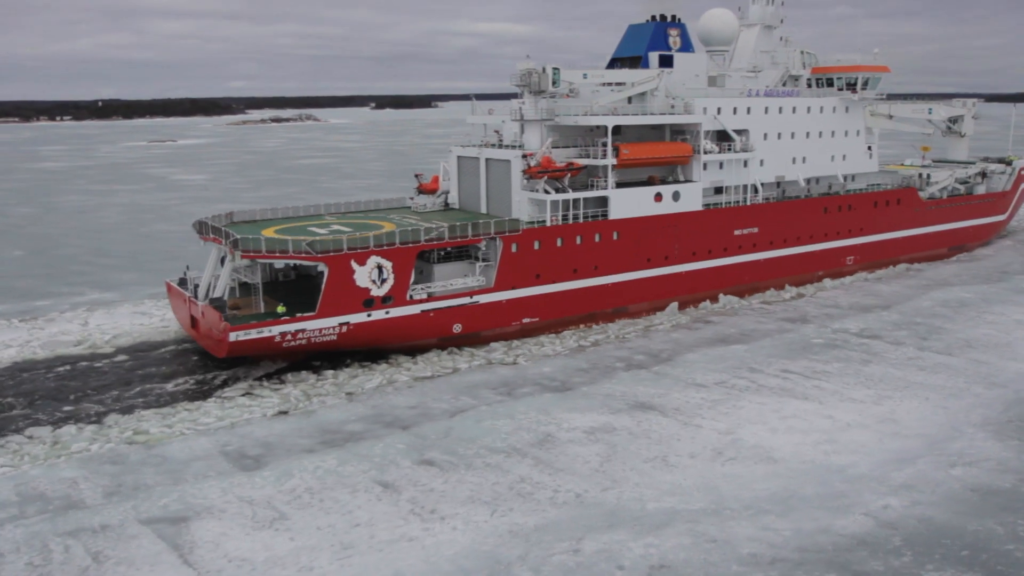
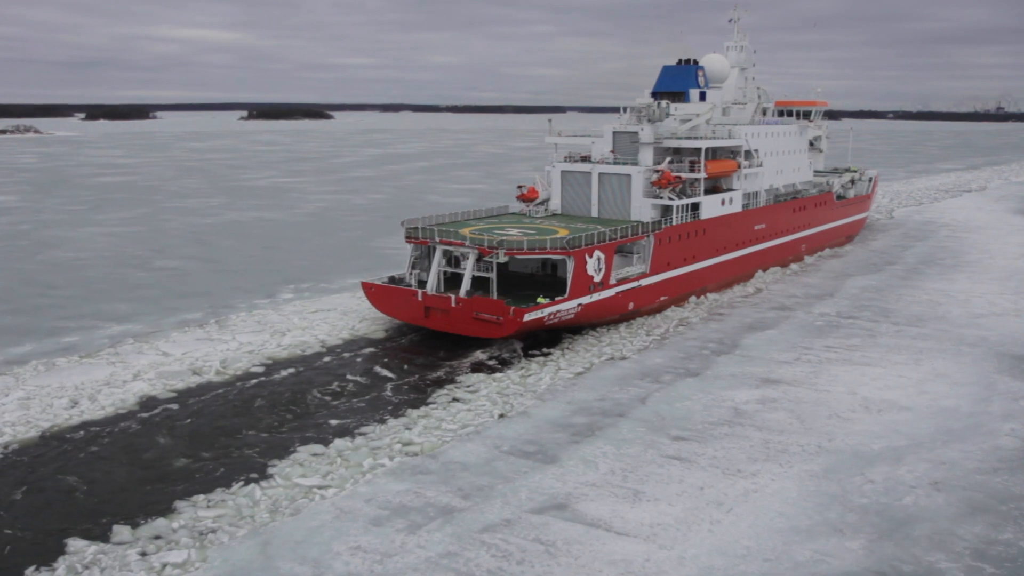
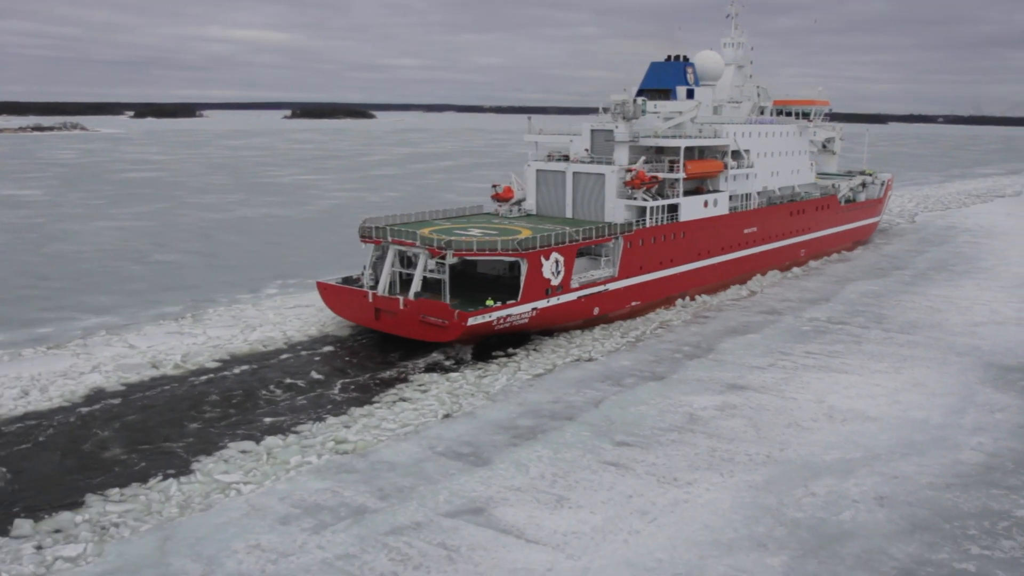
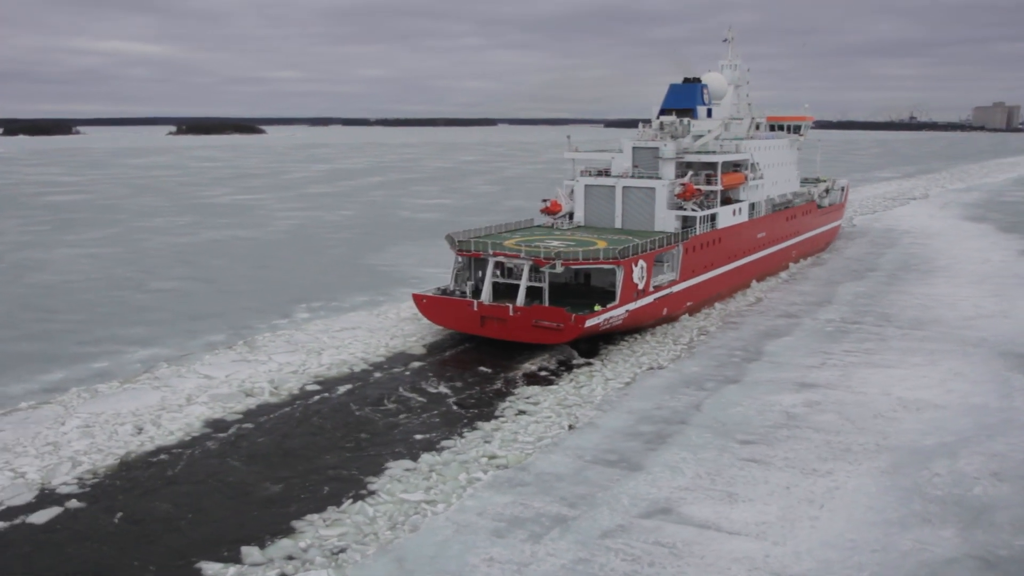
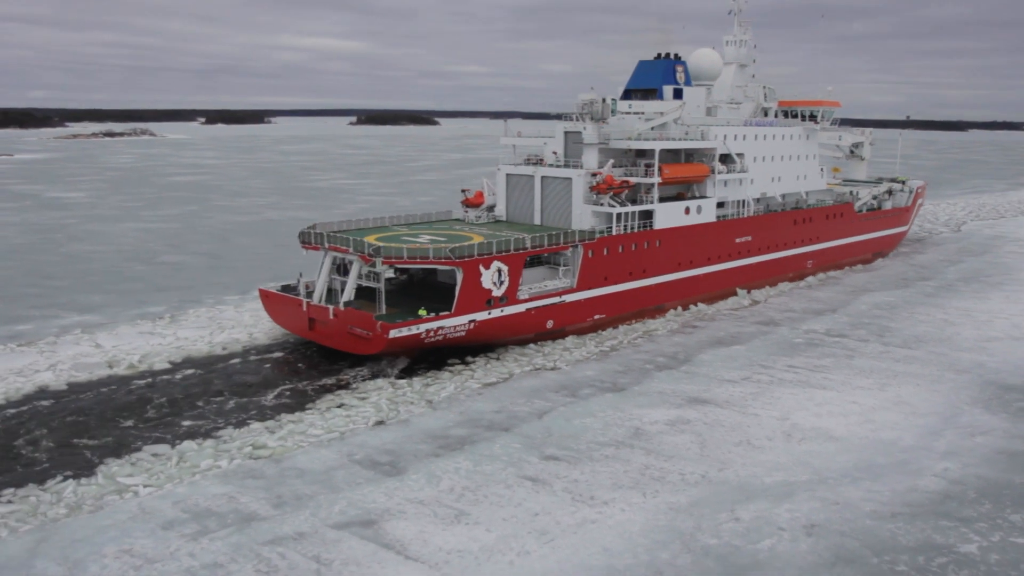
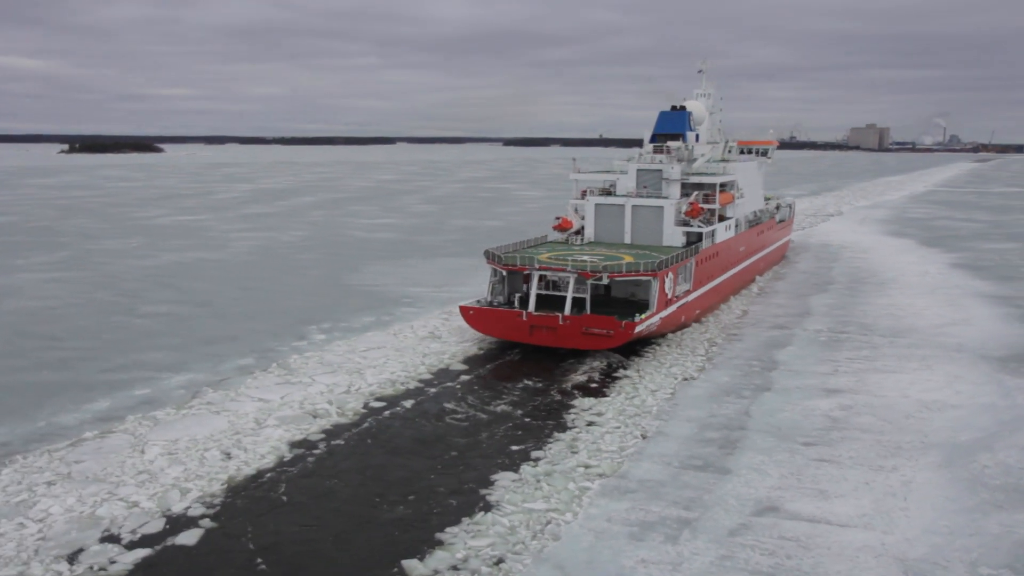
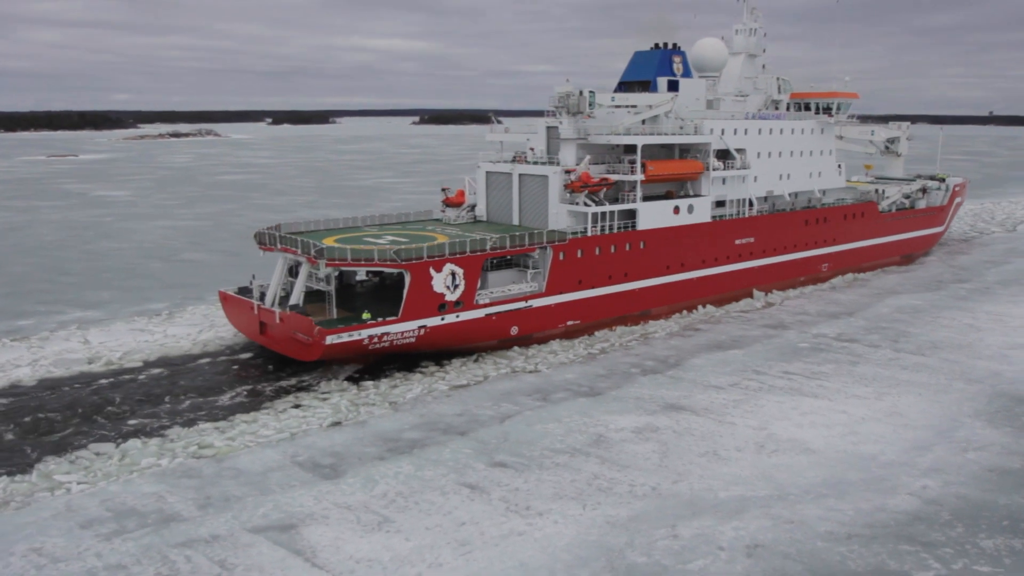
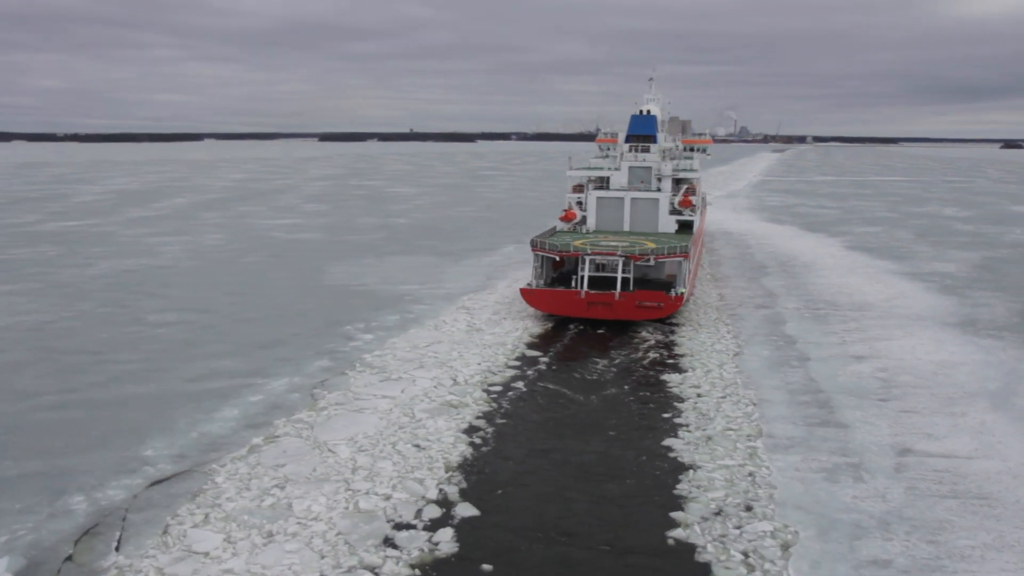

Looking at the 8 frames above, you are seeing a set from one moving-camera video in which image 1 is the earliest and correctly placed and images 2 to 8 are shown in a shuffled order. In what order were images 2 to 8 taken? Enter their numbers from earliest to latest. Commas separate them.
7, 5, 3, 2, 4, 6, 8
